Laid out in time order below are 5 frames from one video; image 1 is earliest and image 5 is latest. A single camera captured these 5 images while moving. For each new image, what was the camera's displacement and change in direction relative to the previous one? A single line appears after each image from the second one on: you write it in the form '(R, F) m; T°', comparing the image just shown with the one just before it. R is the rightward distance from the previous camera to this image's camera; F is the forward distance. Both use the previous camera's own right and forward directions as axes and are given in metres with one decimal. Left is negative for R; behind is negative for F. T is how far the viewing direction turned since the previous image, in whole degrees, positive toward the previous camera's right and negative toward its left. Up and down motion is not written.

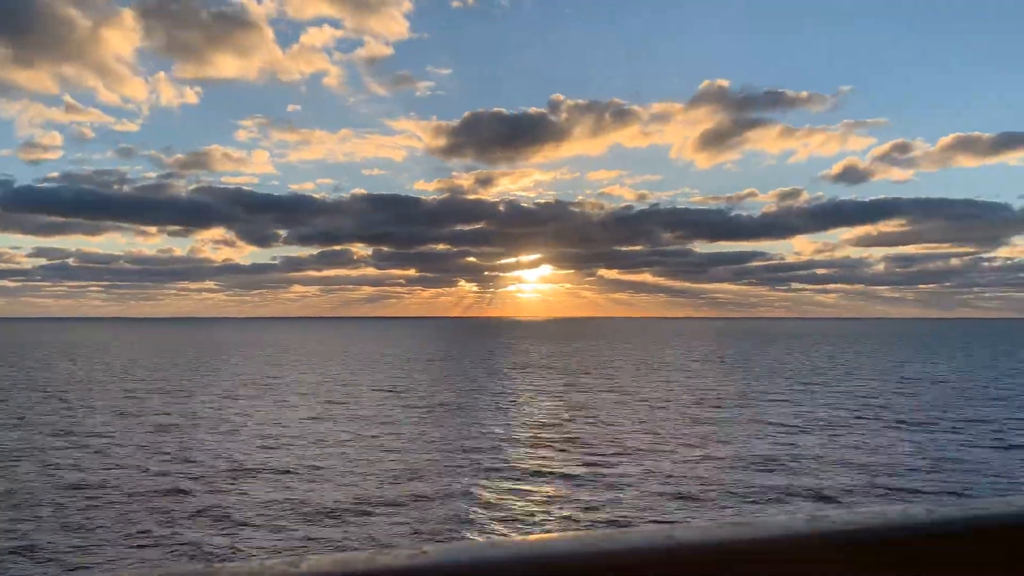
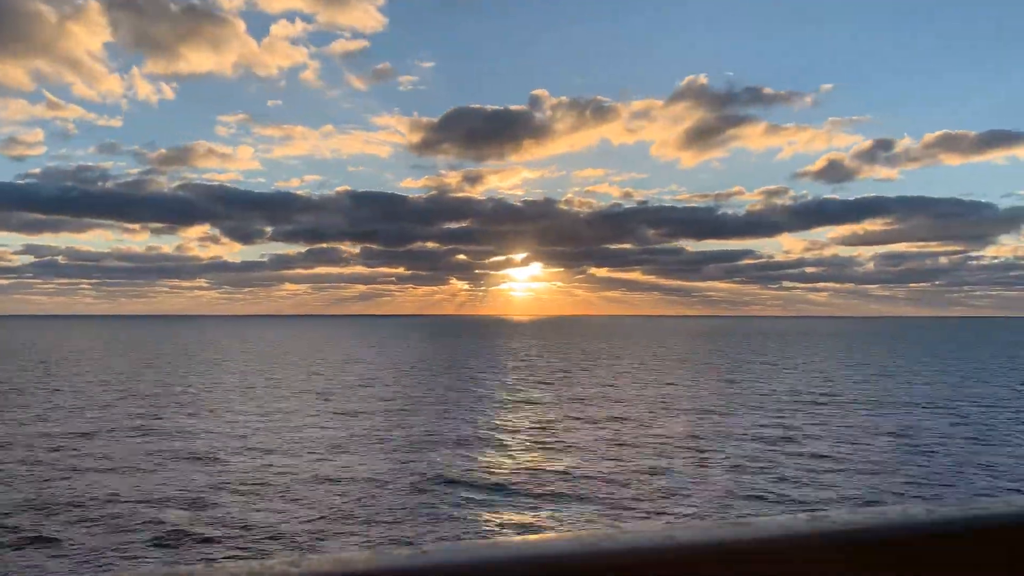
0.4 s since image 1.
(-5.2, -2.7) m; 0°
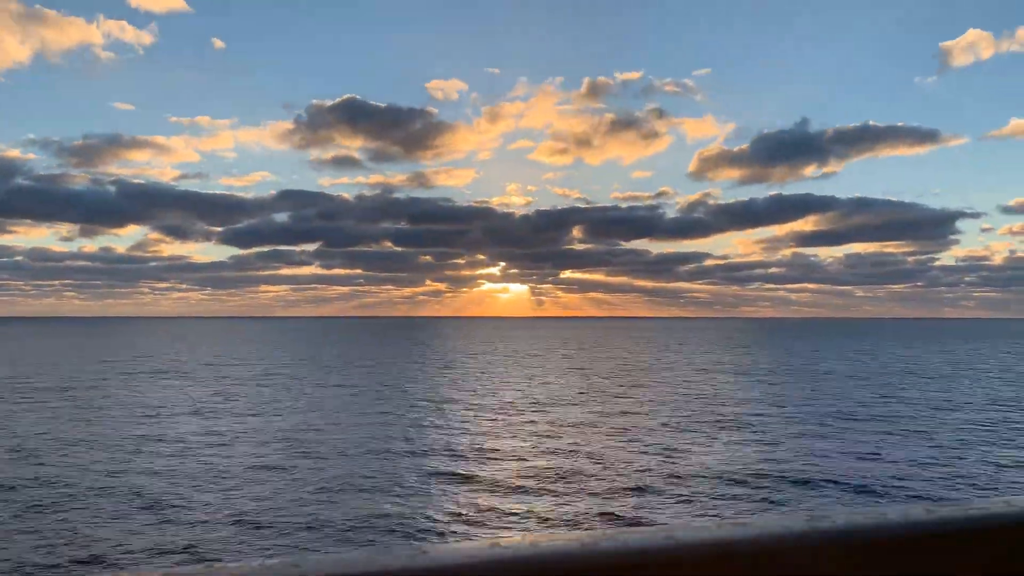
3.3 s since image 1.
(+3.8, +2.6) m; +2°
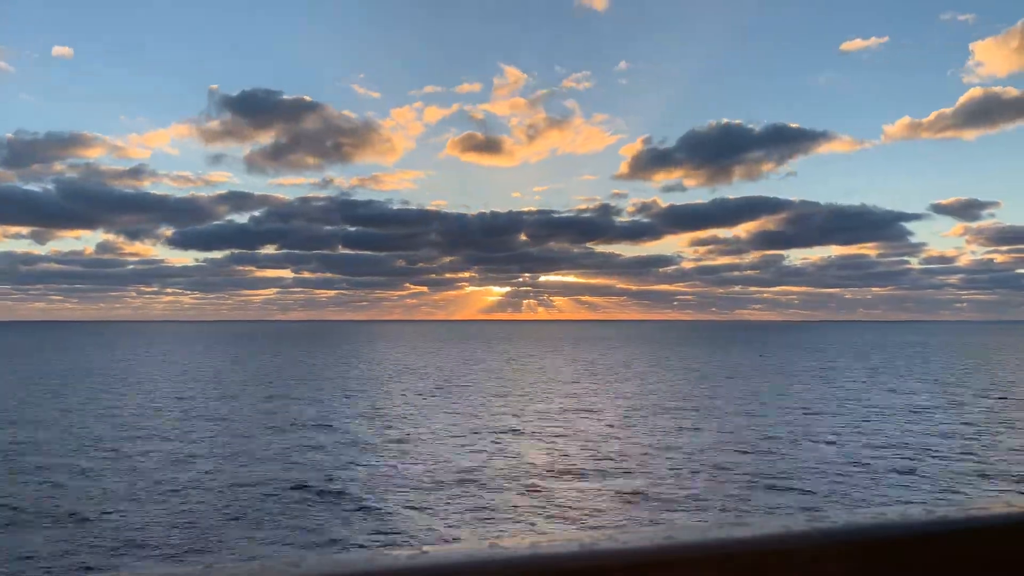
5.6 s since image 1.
(-2.8, -2.8) m; +2°
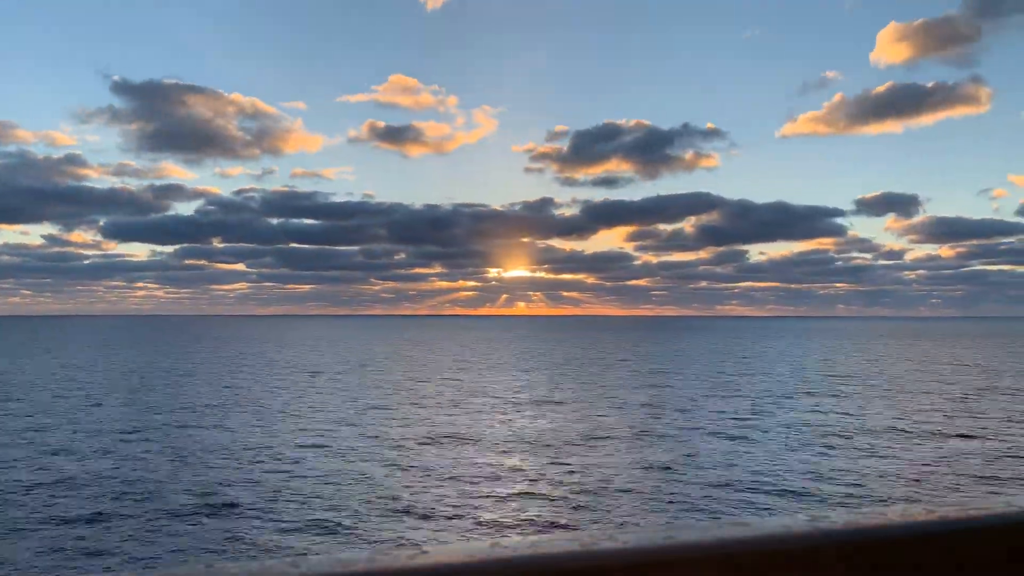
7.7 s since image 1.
(-0.9, -0.3) m; +2°
